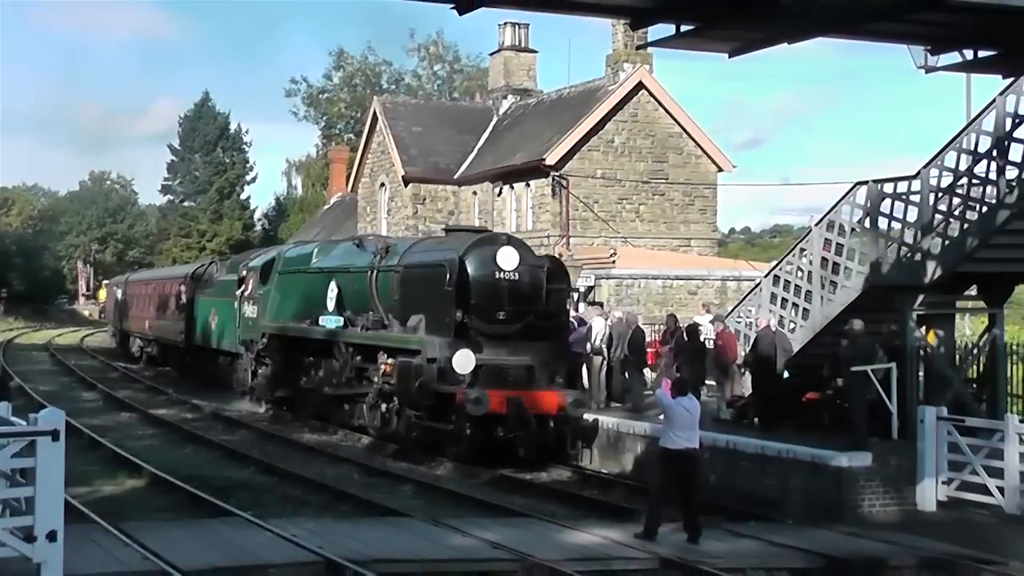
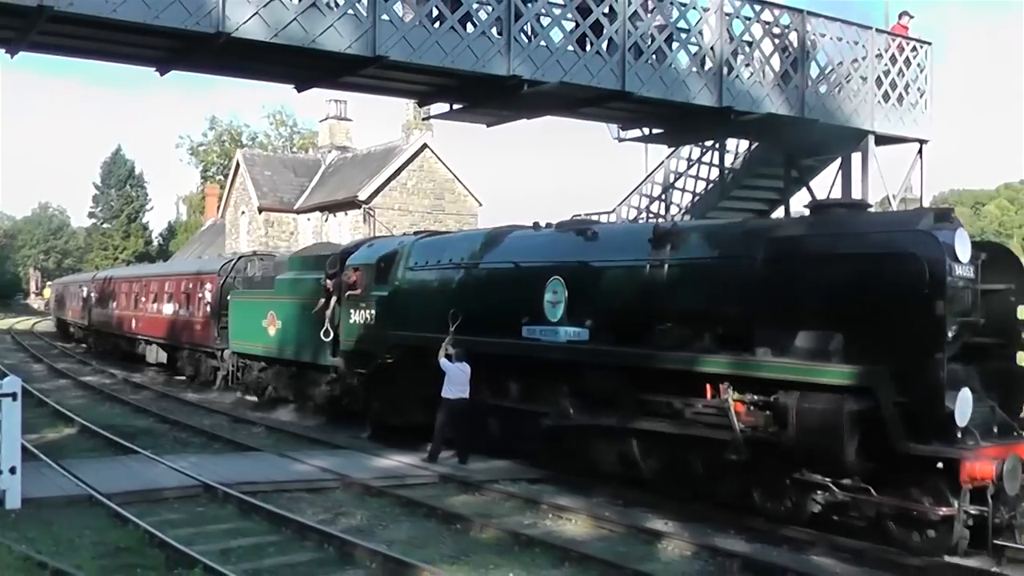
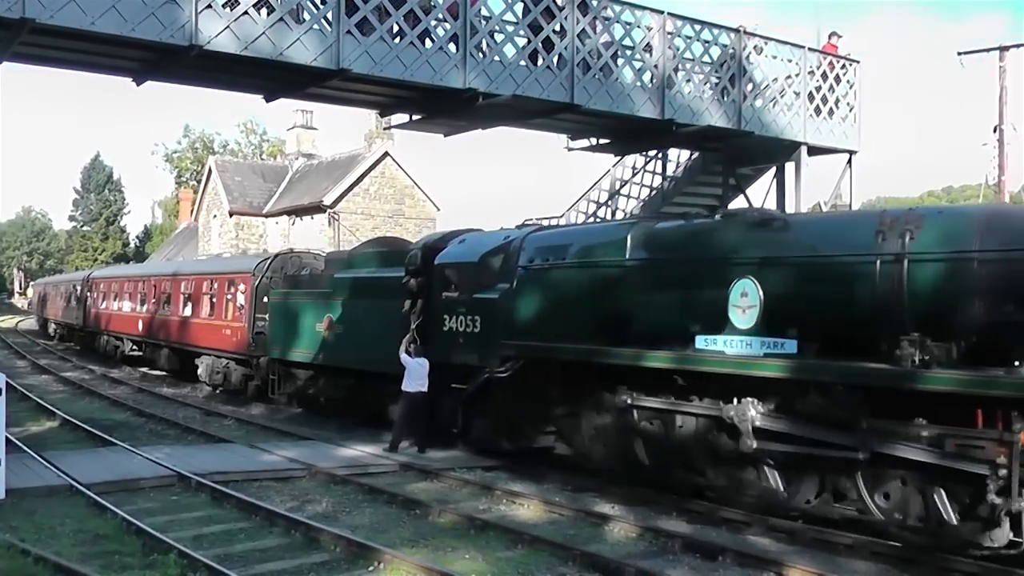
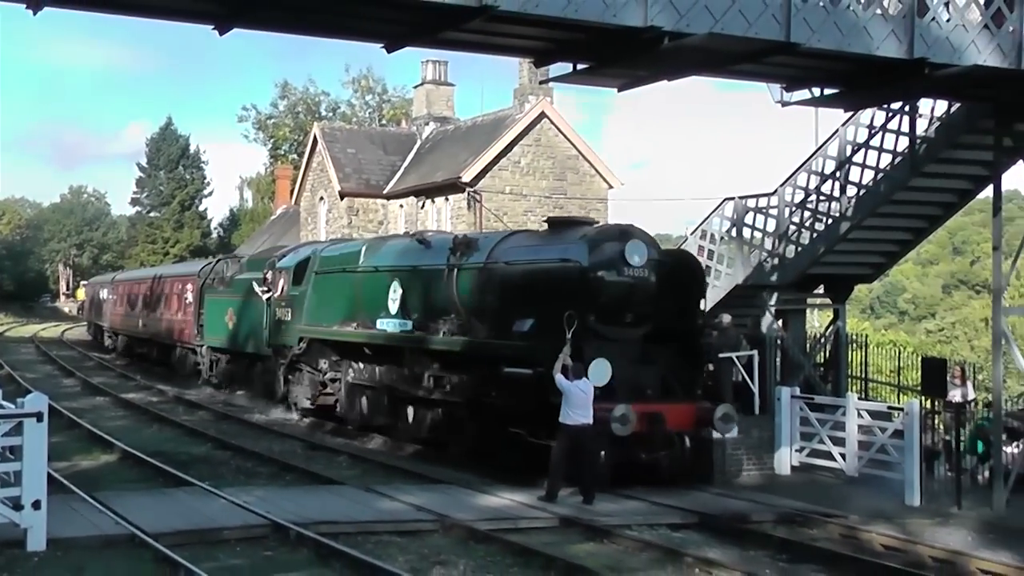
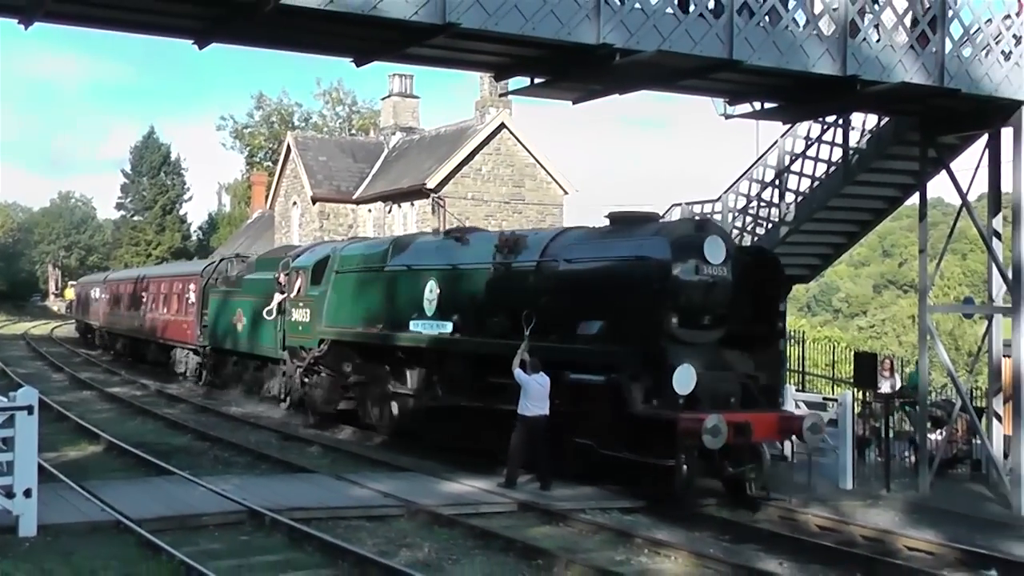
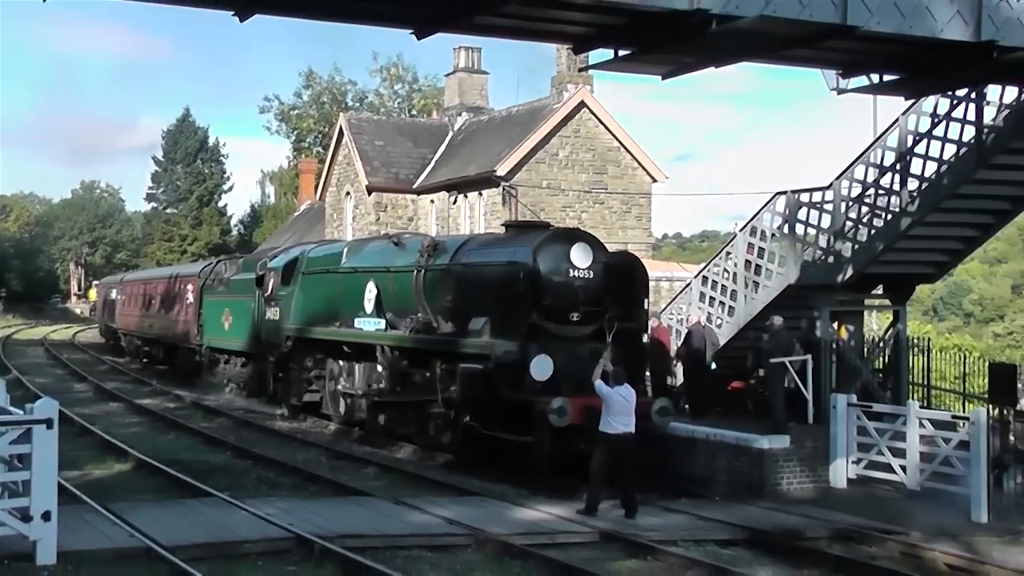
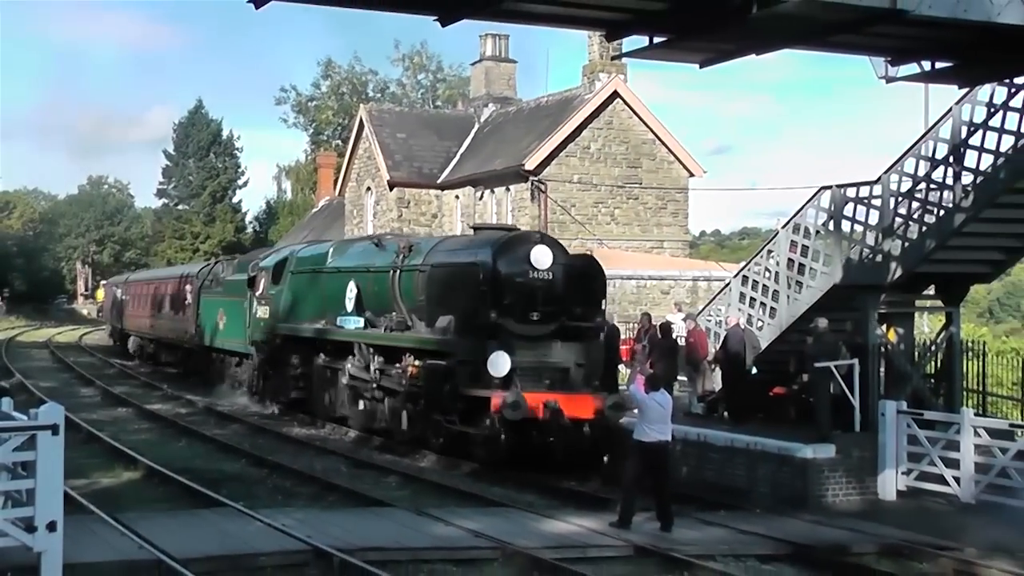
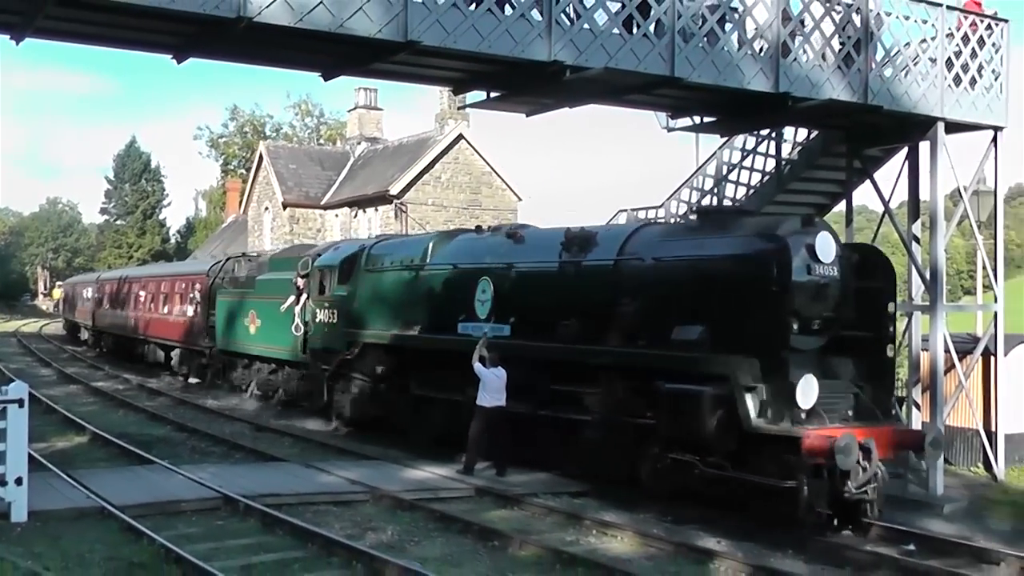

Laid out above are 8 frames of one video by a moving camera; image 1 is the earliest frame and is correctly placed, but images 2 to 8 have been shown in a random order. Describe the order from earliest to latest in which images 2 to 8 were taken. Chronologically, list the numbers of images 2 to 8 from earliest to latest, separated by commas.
7, 6, 4, 5, 8, 2, 3
